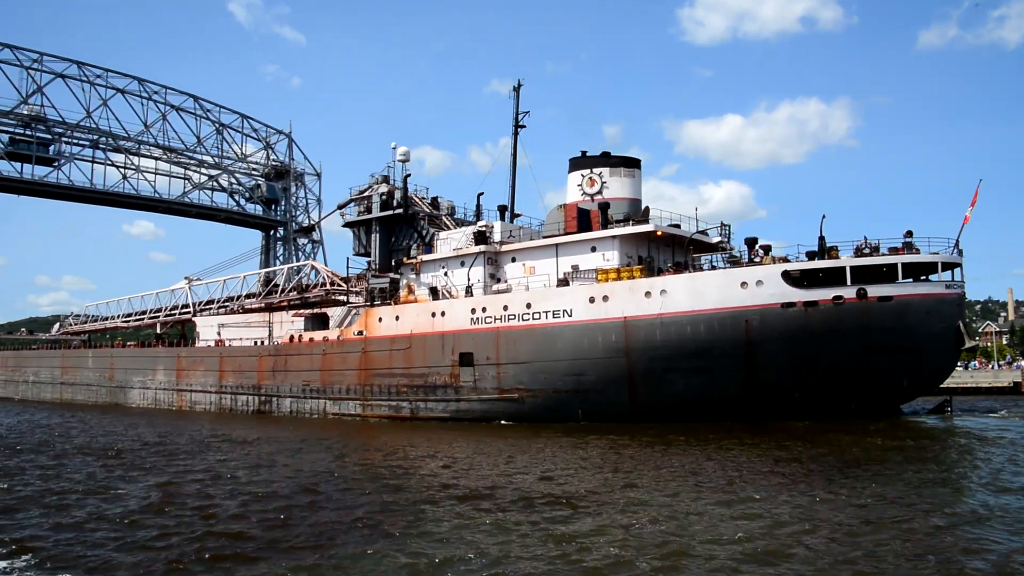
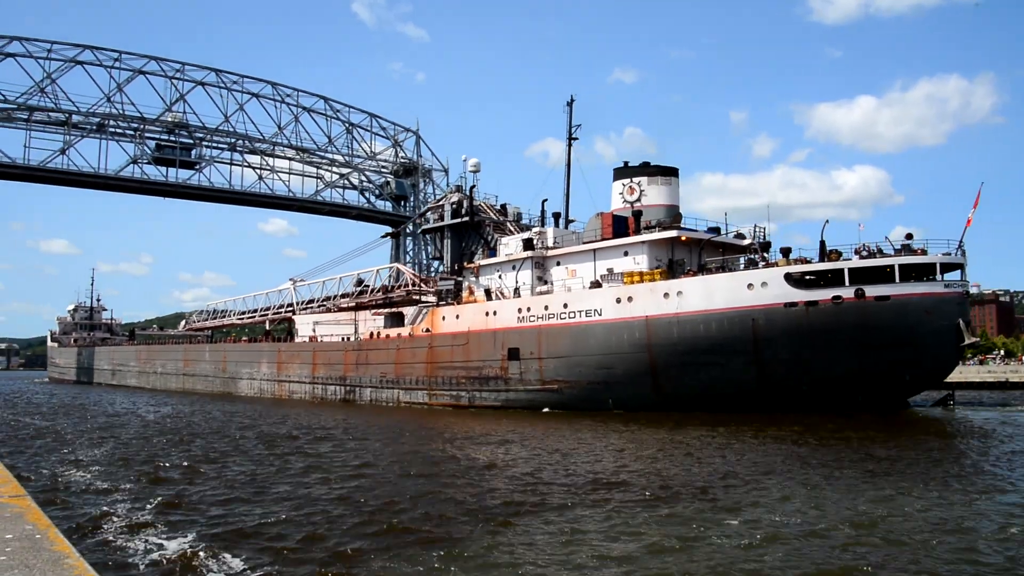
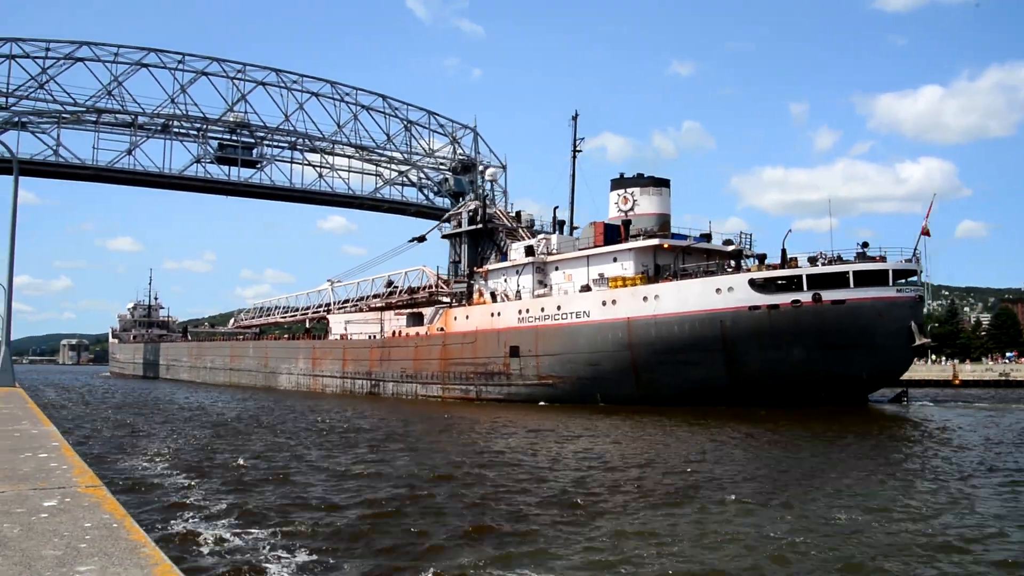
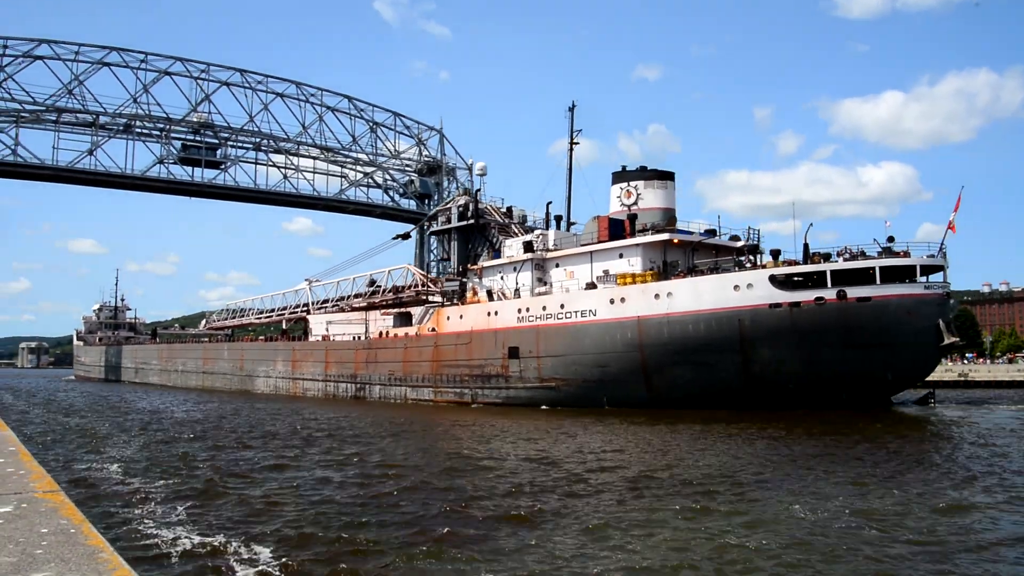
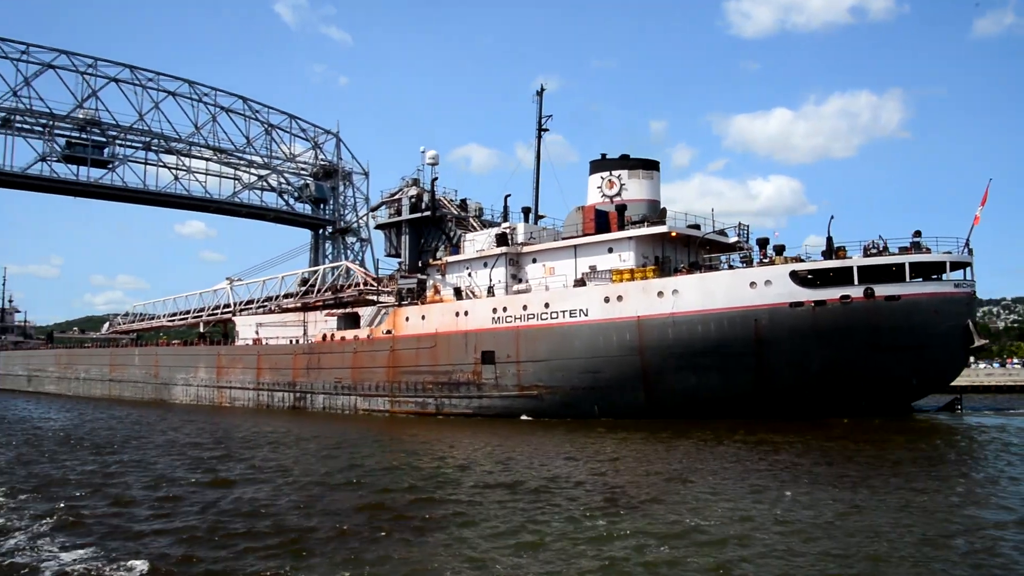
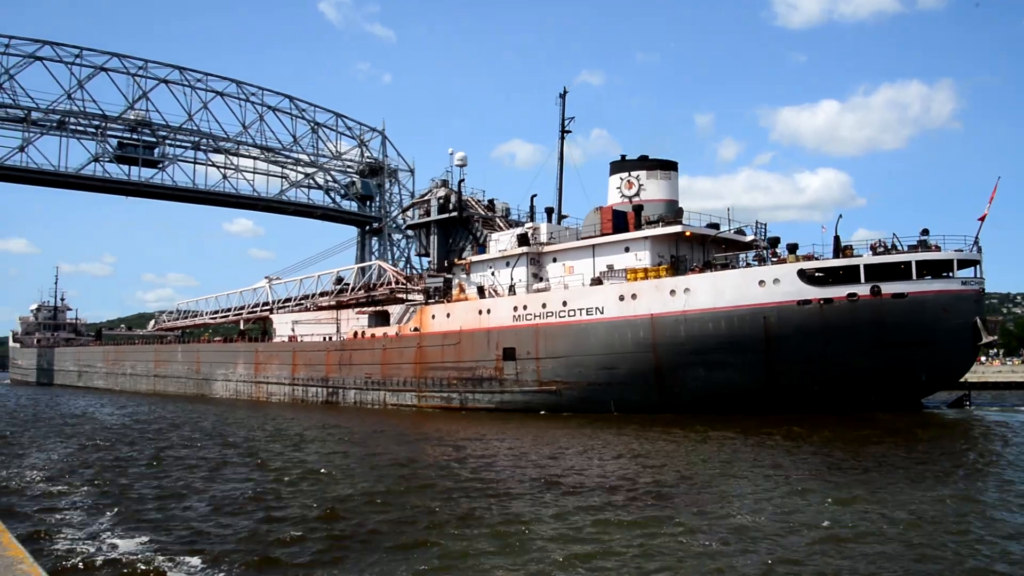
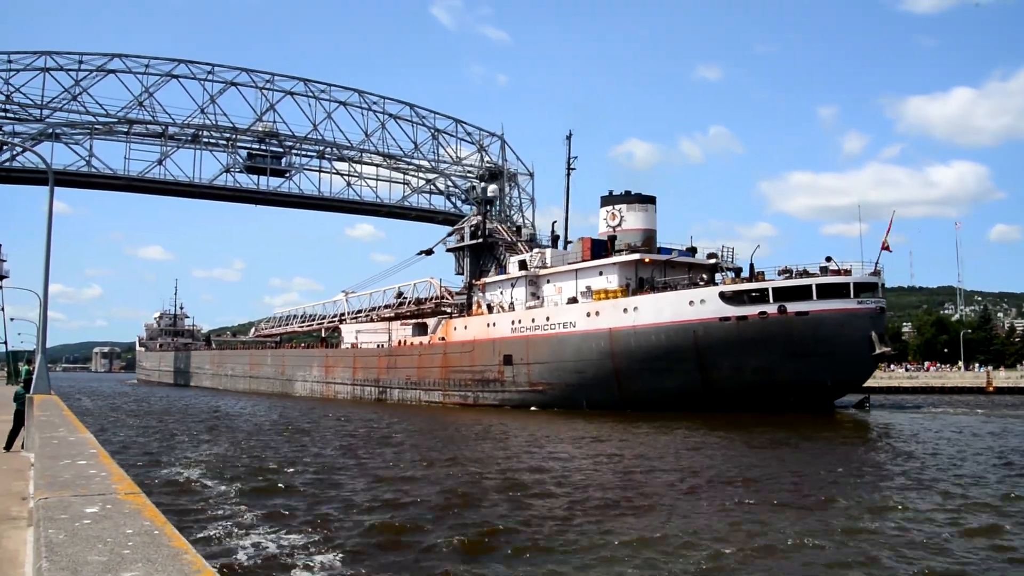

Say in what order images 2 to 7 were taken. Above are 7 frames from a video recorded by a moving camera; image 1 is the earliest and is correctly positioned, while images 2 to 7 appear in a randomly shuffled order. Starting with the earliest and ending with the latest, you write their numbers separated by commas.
5, 6, 2, 4, 3, 7
